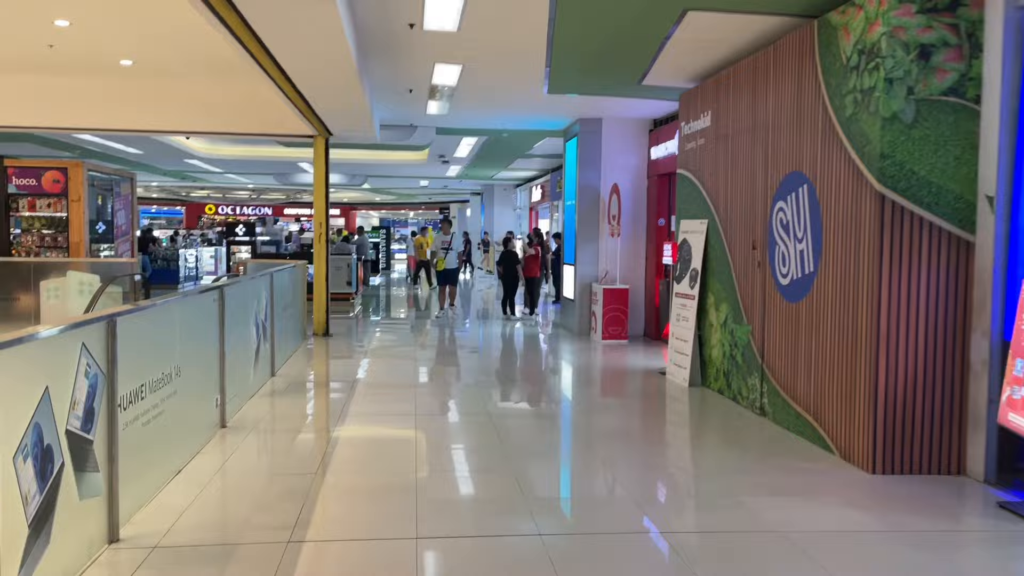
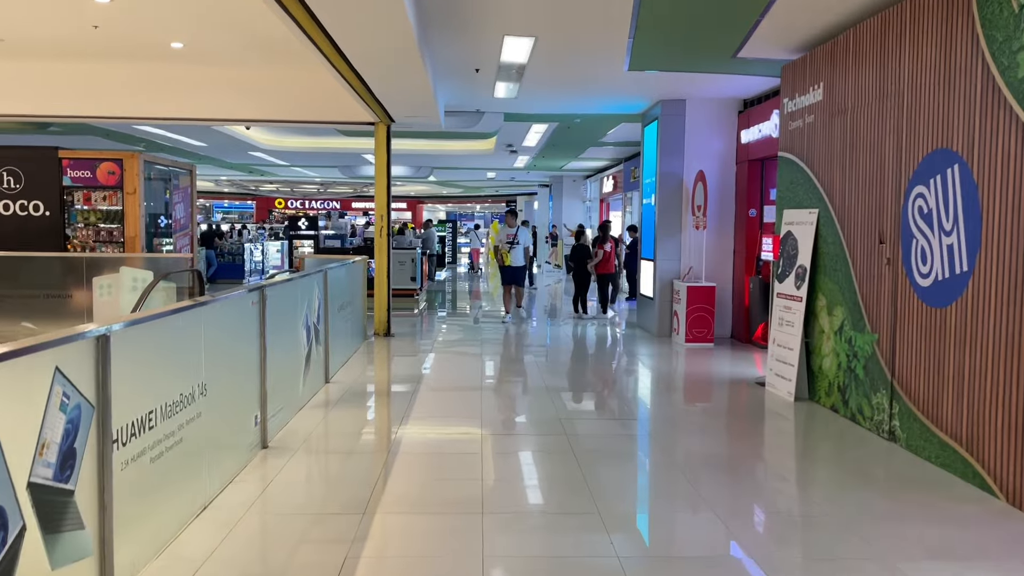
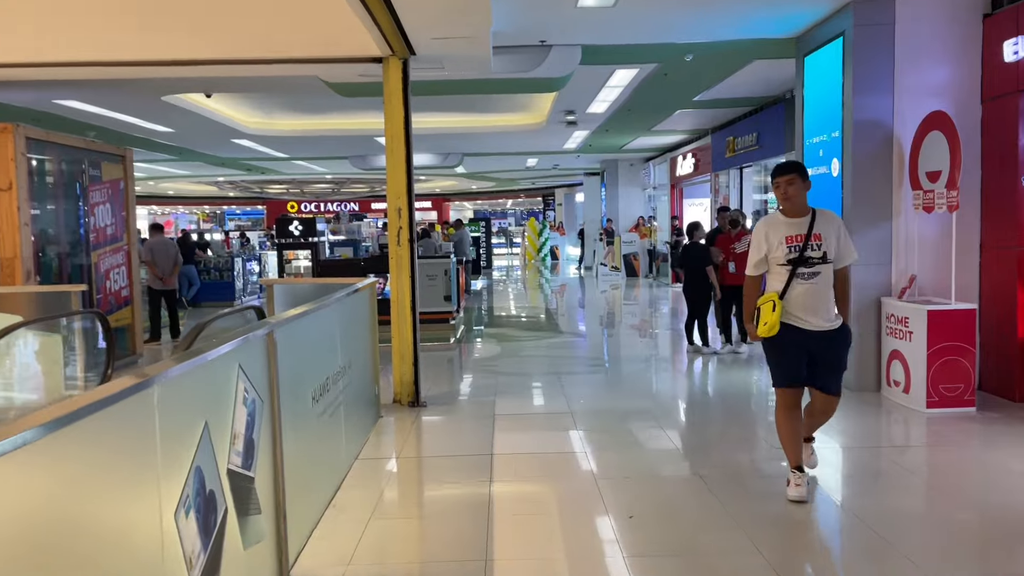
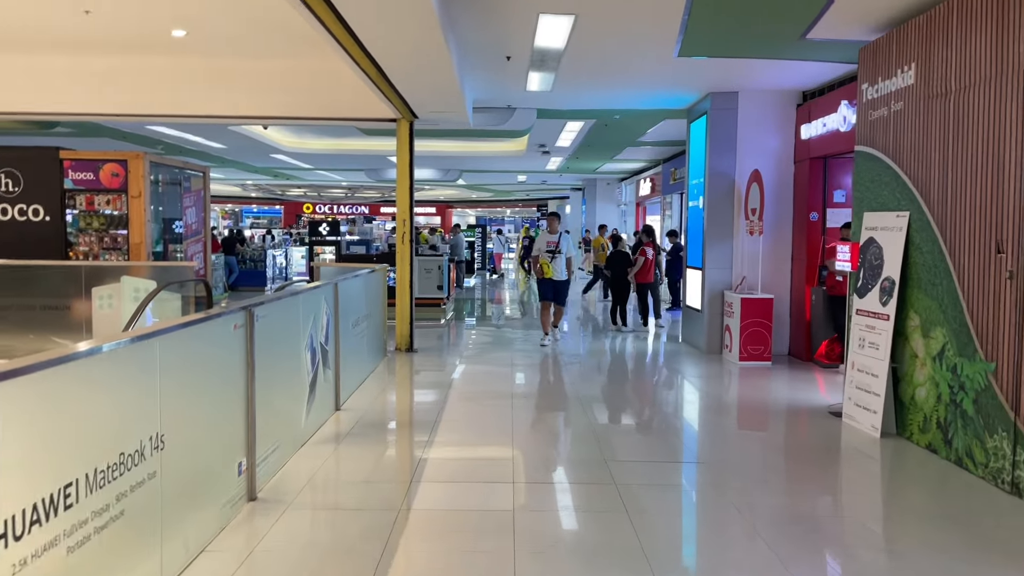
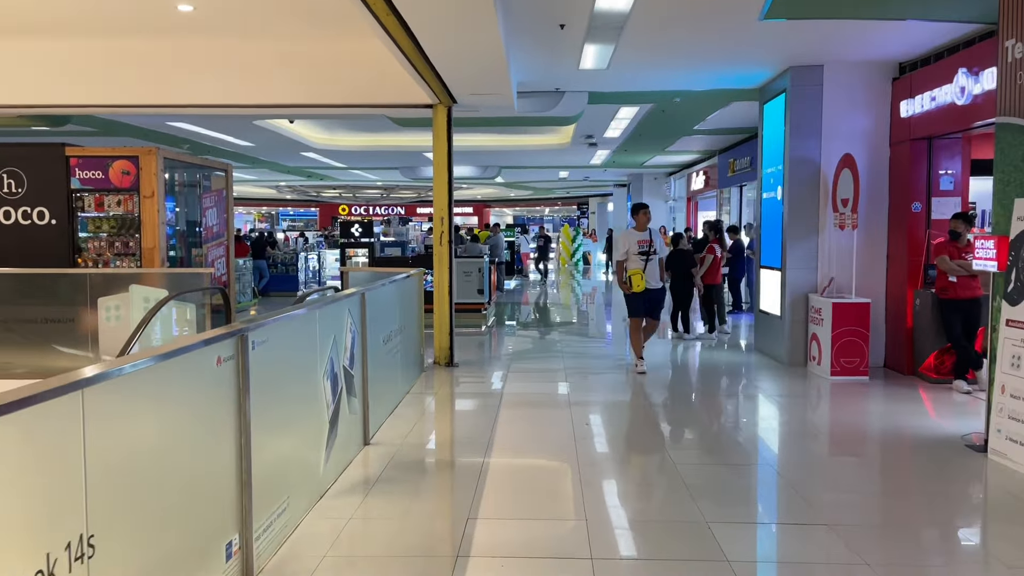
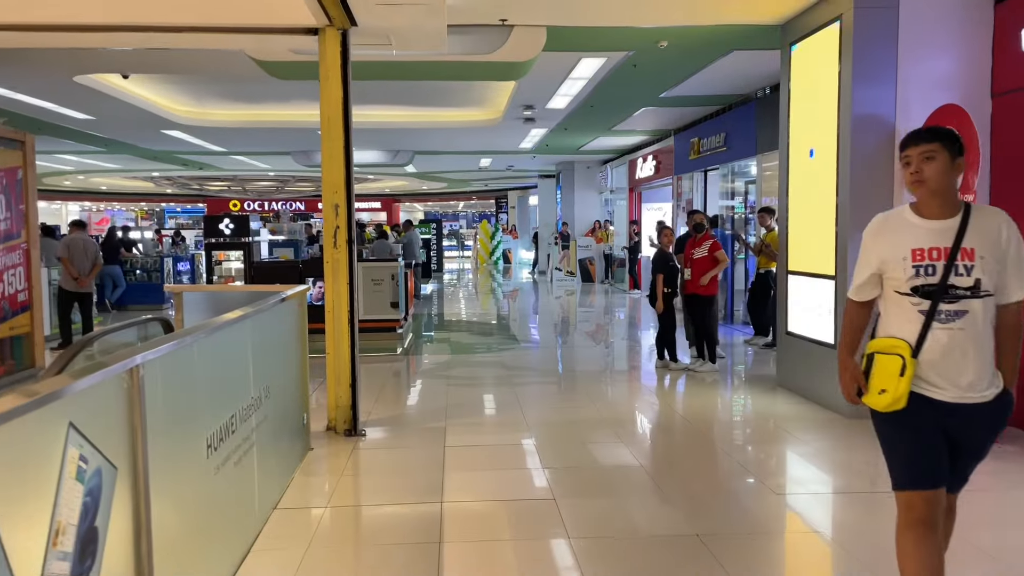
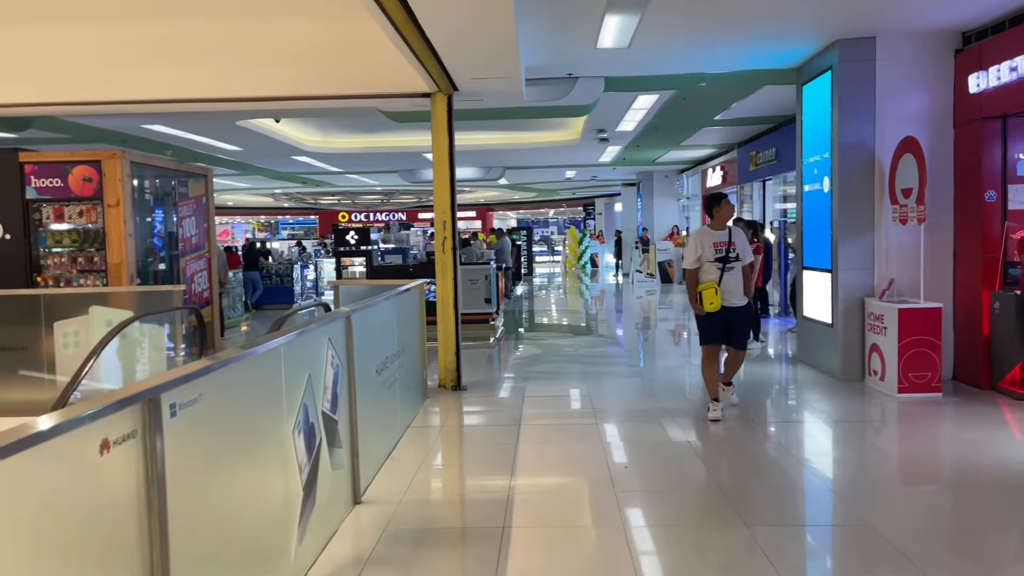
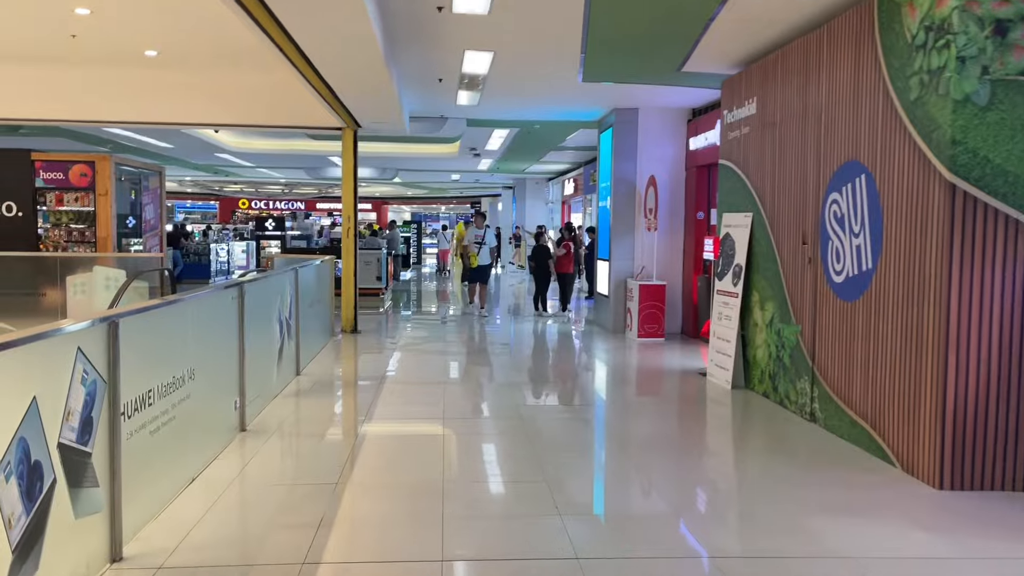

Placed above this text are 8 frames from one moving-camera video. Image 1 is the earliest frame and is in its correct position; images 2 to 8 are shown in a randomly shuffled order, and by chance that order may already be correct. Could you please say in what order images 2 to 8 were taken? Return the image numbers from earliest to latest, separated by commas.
8, 2, 4, 5, 7, 3, 6
